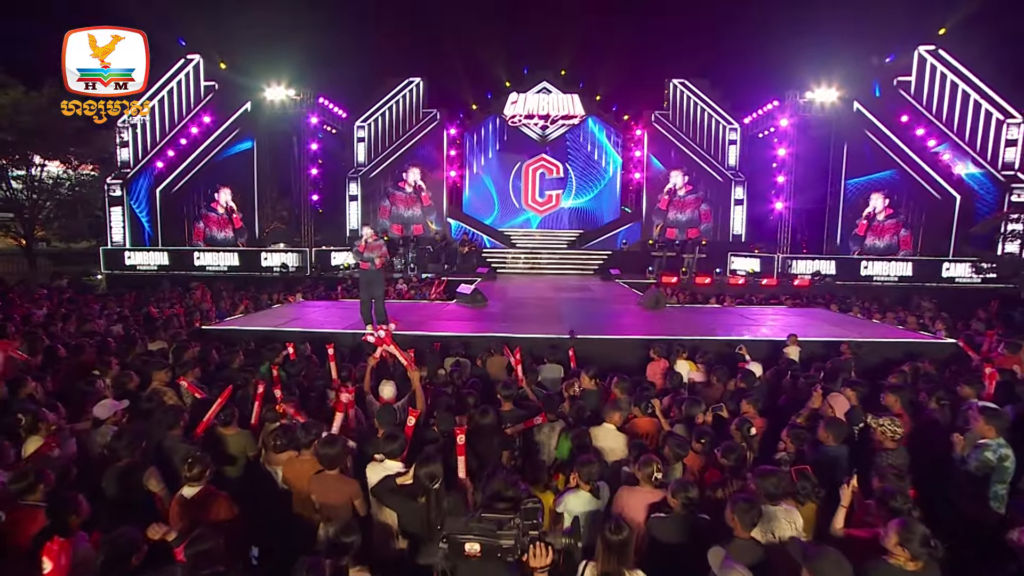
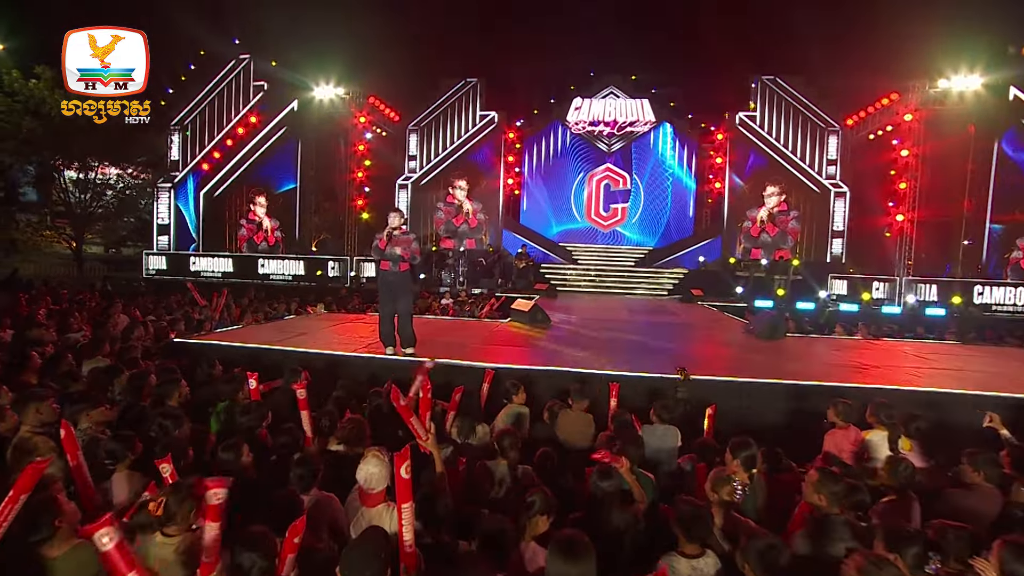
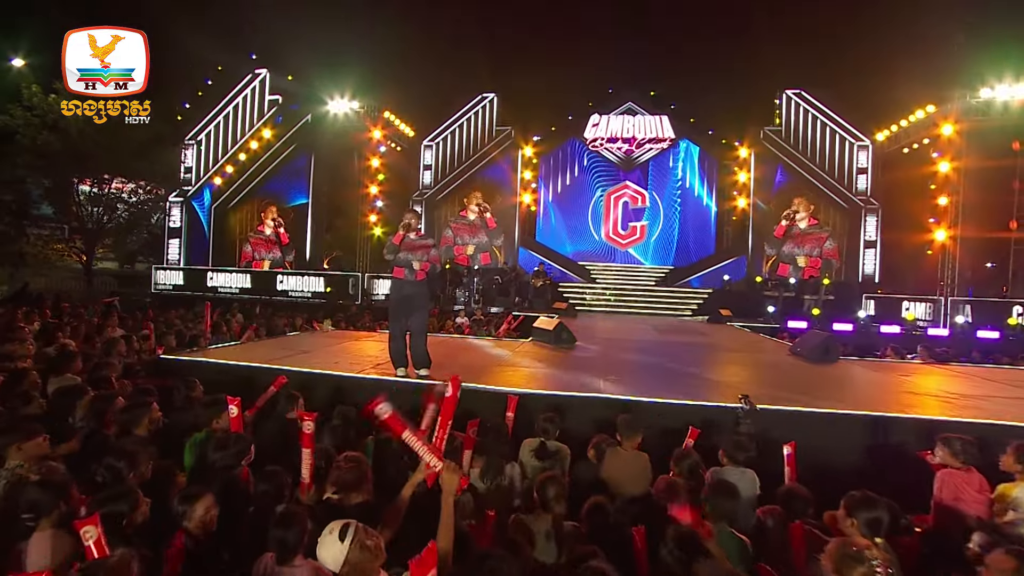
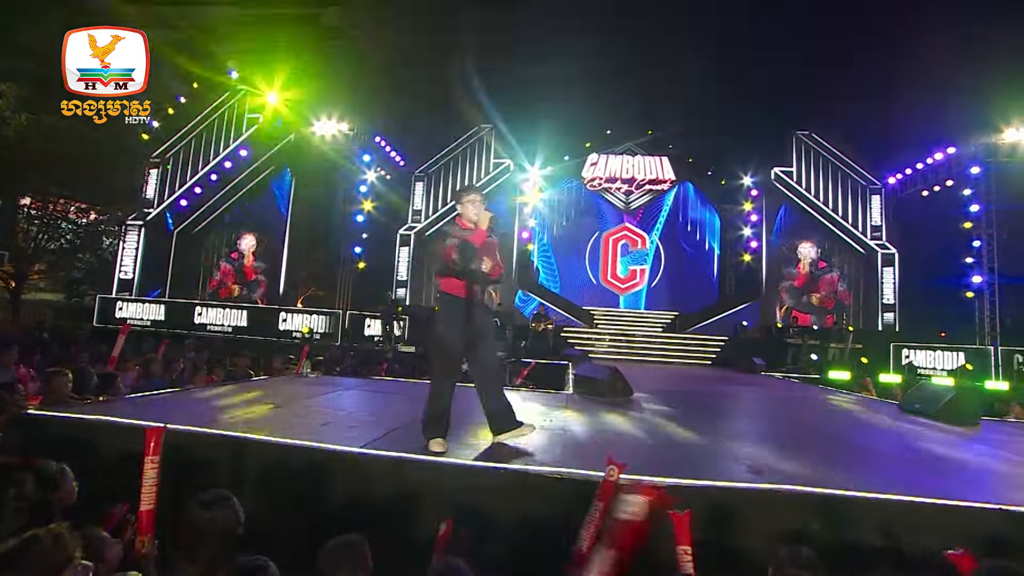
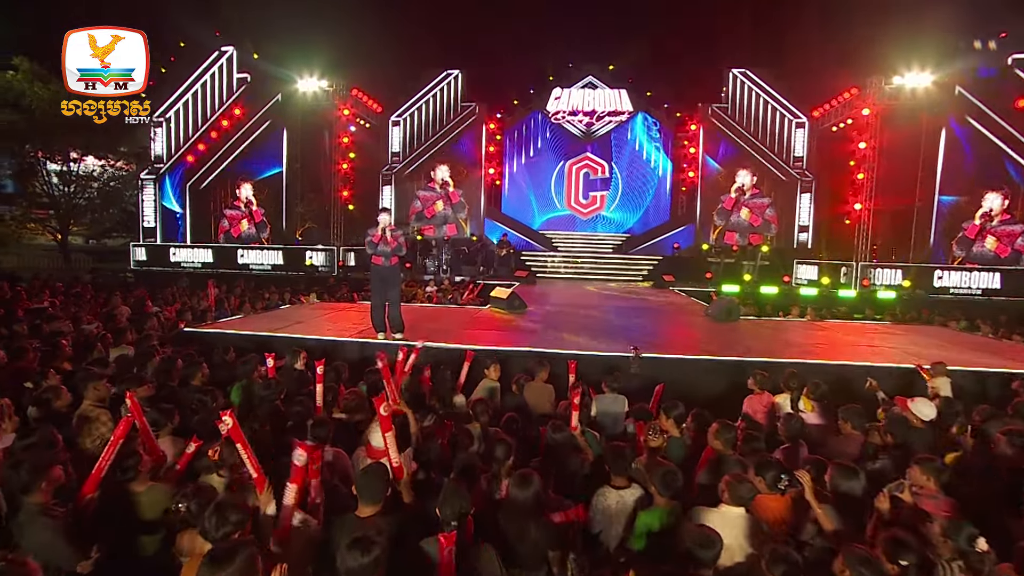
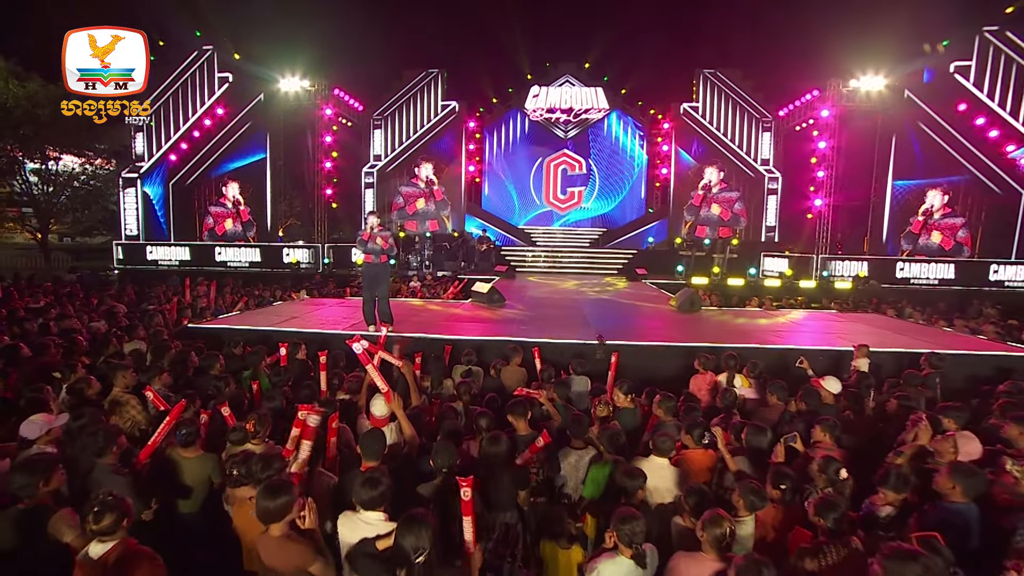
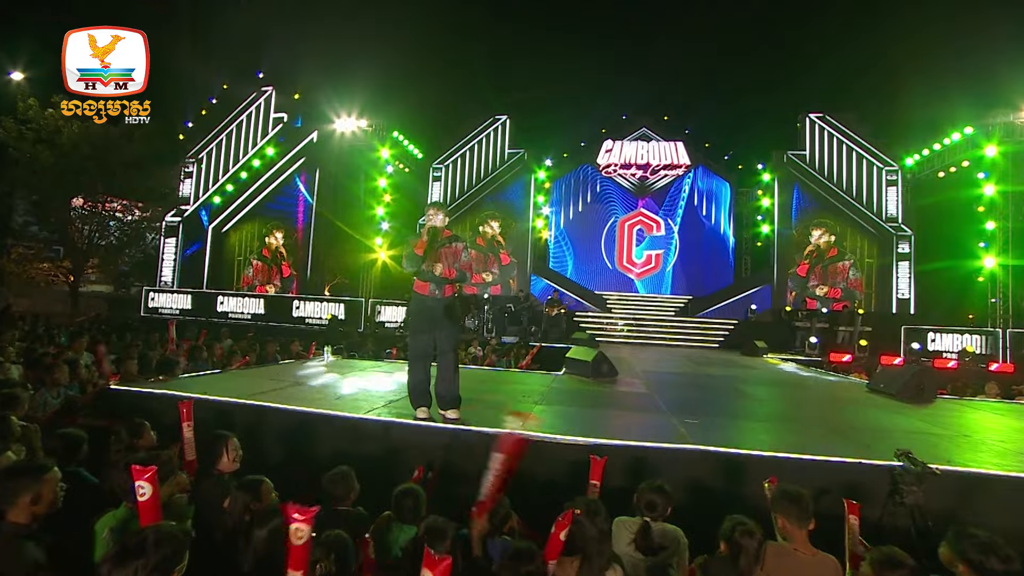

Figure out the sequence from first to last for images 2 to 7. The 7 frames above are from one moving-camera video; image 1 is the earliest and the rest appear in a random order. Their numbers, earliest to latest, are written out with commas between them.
6, 5, 2, 3, 7, 4
